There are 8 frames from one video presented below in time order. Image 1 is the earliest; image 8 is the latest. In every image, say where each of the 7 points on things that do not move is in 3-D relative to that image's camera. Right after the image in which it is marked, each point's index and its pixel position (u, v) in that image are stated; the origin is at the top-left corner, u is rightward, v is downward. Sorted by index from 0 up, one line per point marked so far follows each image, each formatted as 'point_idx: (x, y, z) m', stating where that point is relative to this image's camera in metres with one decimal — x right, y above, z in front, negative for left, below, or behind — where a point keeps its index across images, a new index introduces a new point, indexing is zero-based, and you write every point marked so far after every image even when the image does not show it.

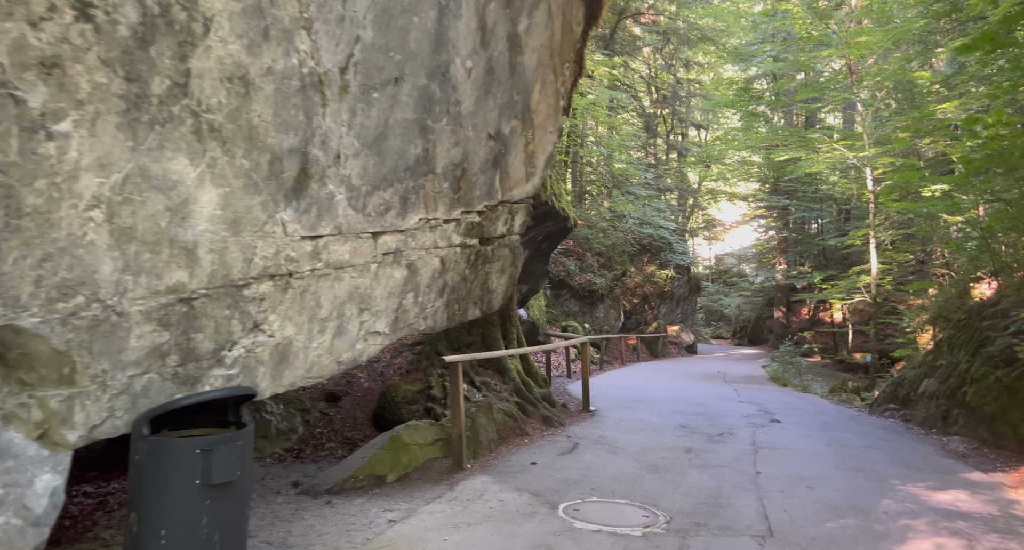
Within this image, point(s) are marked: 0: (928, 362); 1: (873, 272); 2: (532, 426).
0: (+6.0, -1.3, +9.2) m
1: (+10.1, +0.1, +17.6) m
2: (+0.2, -1.6, +6.8) m
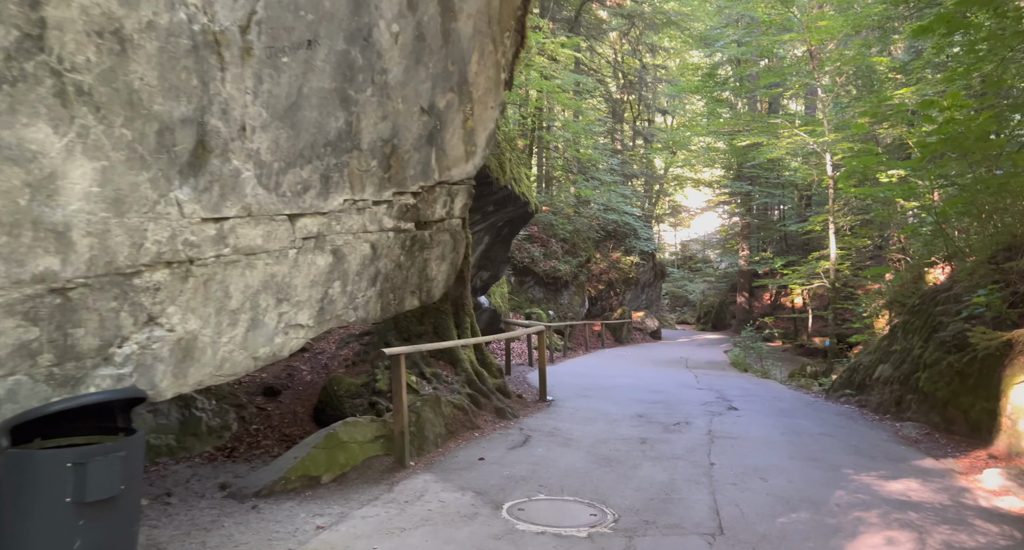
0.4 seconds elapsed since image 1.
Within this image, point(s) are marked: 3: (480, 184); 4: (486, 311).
0: (+5.4, -1.1, +9.2) m
1: (+9.0, +0.5, +17.8) m
2: (-0.3, -1.5, +6.5) m
3: (-0.5, +1.5, +10.5) m
4: (-0.6, -0.8, +14.3) m
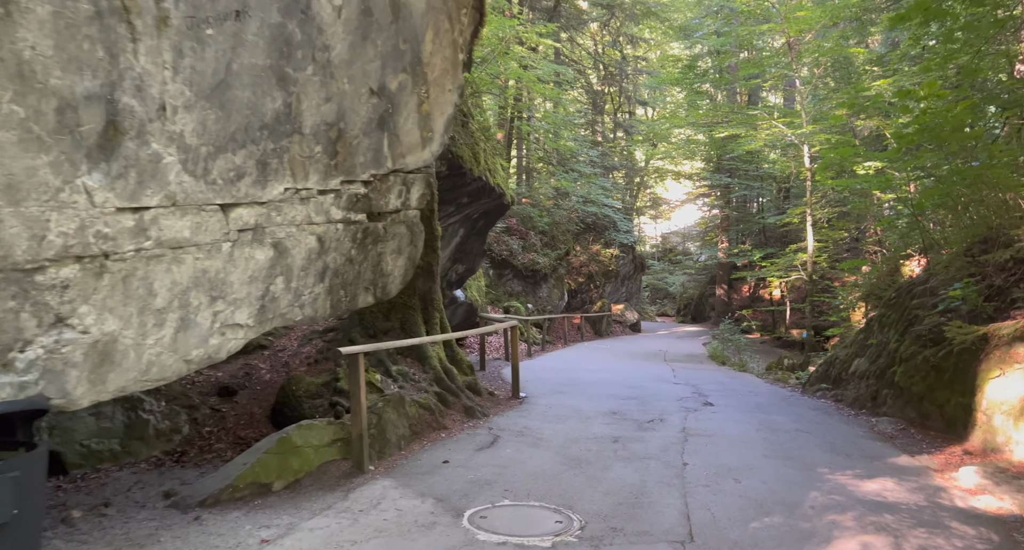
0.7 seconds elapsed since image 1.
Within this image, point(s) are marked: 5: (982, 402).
0: (+5.0, -1.0, +9.1) m
1: (+8.4, +0.7, +17.8) m
2: (-0.6, -1.4, +6.3) m
3: (-0.9, +1.6, +10.2) m
4: (-1.1, -0.7, +14.1) m
5: (+4.6, -1.2, +6.3) m
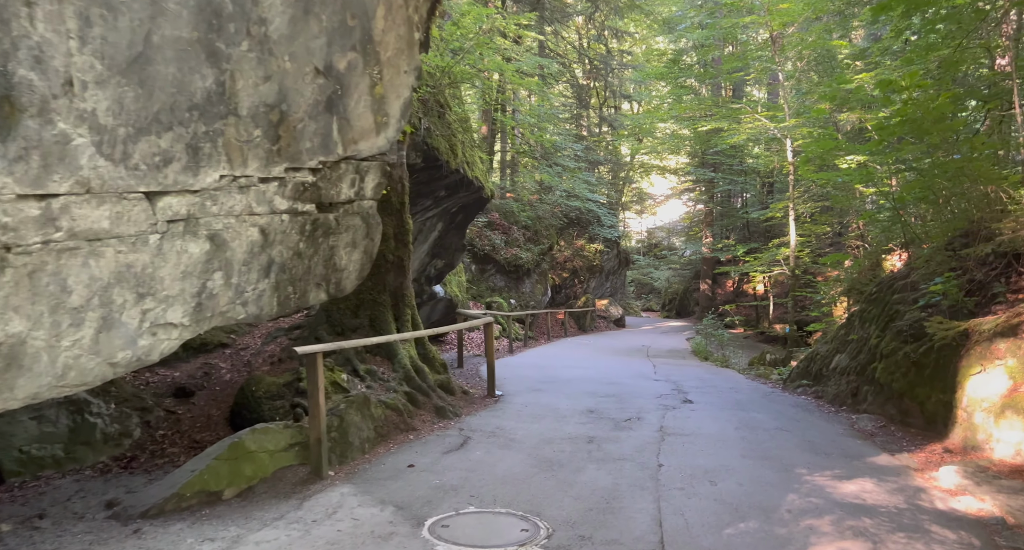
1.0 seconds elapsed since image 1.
0: (+4.7, -0.9, +9.0) m
1: (+7.8, +0.9, +17.8) m
2: (-0.9, -1.4, +6.1) m
3: (-1.3, +1.7, +9.9) m
4: (-1.6, -0.6, +13.8) m
5: (+4.4, -1.2, +6.2) m
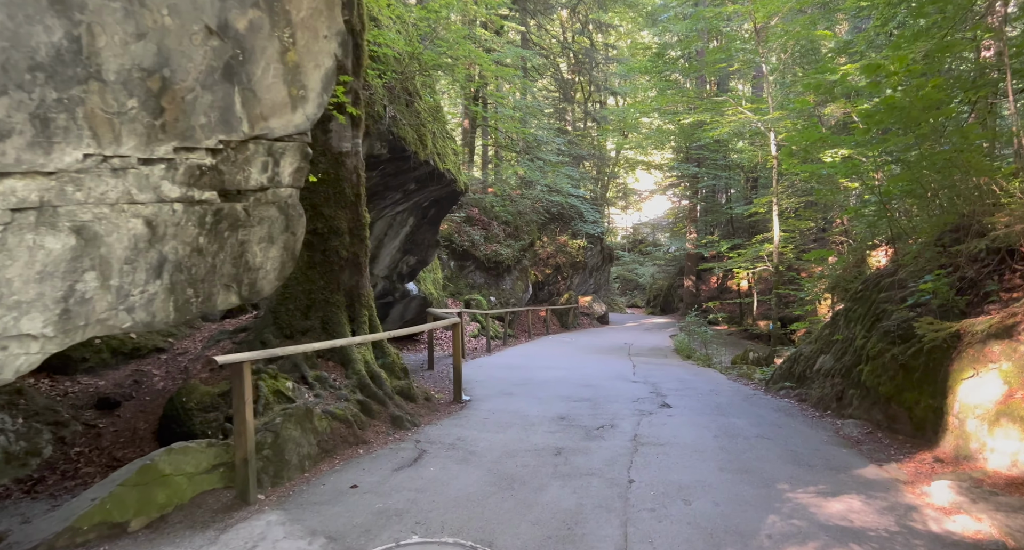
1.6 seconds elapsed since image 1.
0: (+4.3, -0.8, +8.6) m
1: (+7.3, +1.0, +17.5) m
2: (-1.2, -1.3, +5.6) m
3: (-1.7, +1.7, +9.4) m
4: (-2.1, -0.5, +13.3) m
5: (+4.0, -1.2, +5.8) m
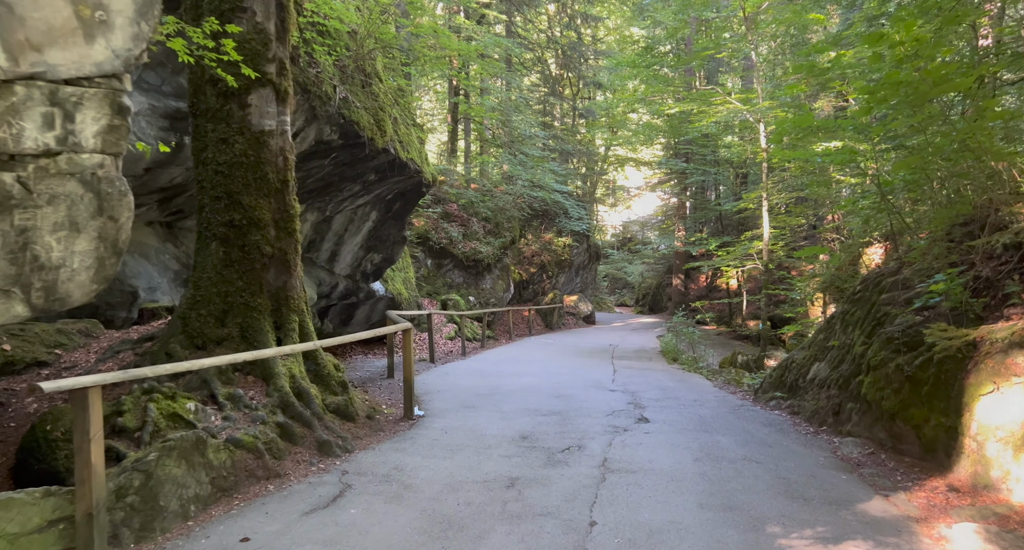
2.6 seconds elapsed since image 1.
0: (+3.8, -0.8, +7.9) m
1: (+6.7, +1.0, +16.7) m
2: (-1.6, -1.3, +4.7) m
3: (-2.2, +1.7, +8.6) m
4: (-2.6, -0.5, +12.4) m
5: (+3.6, -1.2, +5.0) m
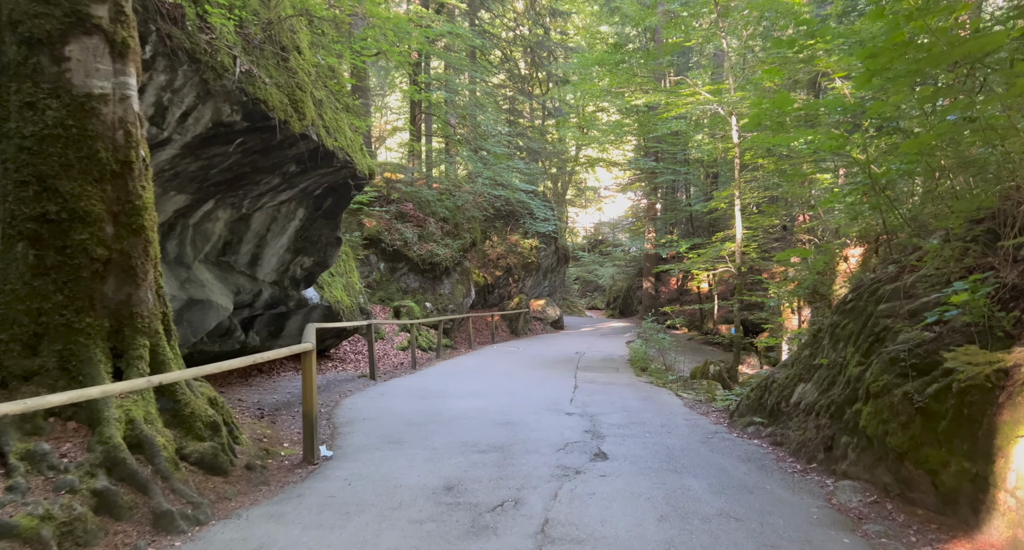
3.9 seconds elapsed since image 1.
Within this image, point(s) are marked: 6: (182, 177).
0: (+3.1, -0.9, +6.8) m
1: (+5.6, +0.9, +15.8) m
2: (-2.1, -1.4, +3.4) m
3: (-2.9, +1.7, +7.2) m
4: (-3.4, -0.6, +11.1) m
5: (+3.0, -1.2, +3.9) m
6: (-3.9, +1.2, +7.5) m
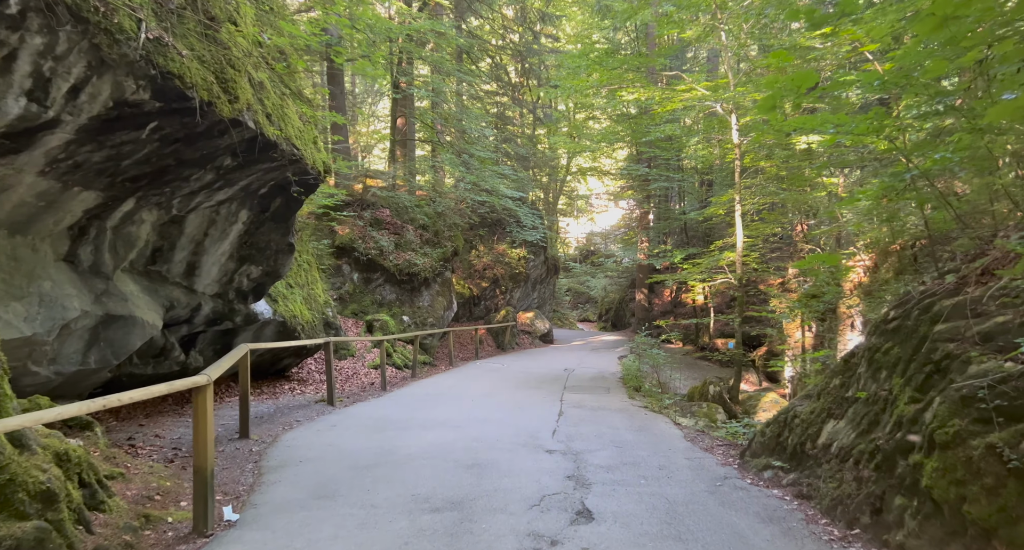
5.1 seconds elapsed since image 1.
0: (+2.8, -1.0, +5.6) m
1: (+5.2, +0.6, +14.6) m
2: (-2.4, -1.5, +2.1) m
3: (-3.2, +1.5, +6.0) m
4: (-3.8, -0.8, +9.8) m
5: (+2.8, -1.3, +2.7) m
6: (-4.2, +1.0, +6.3) m
